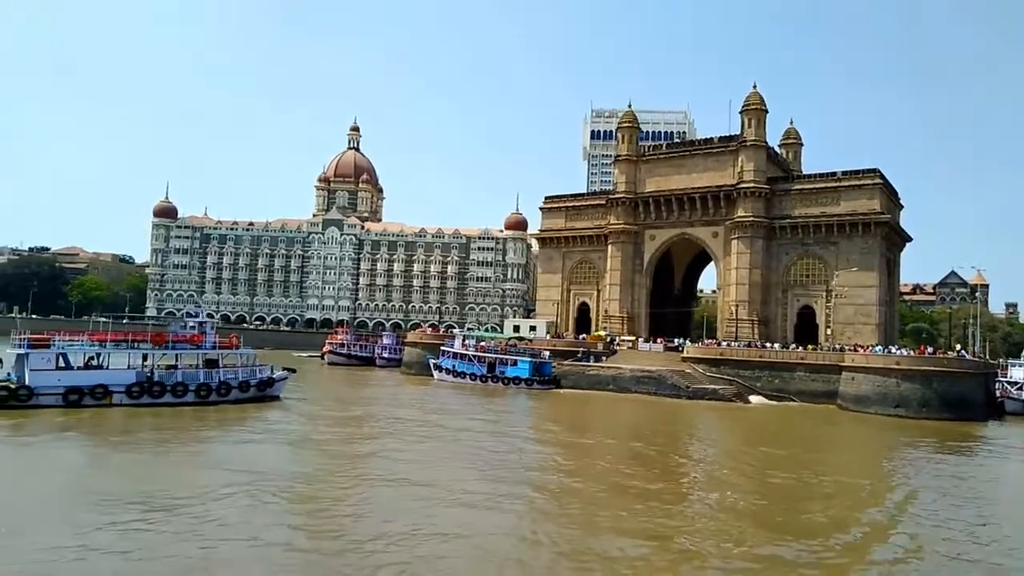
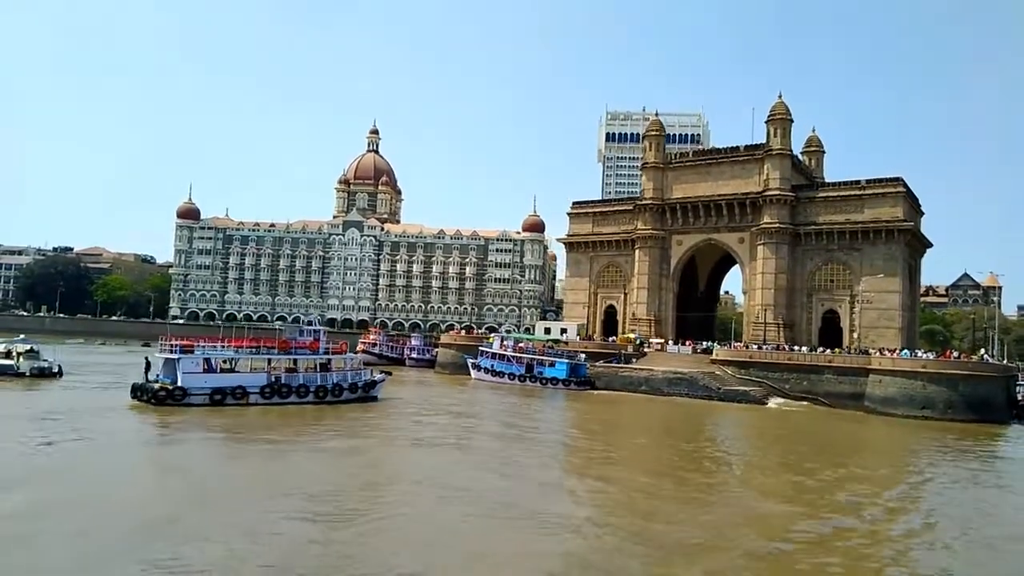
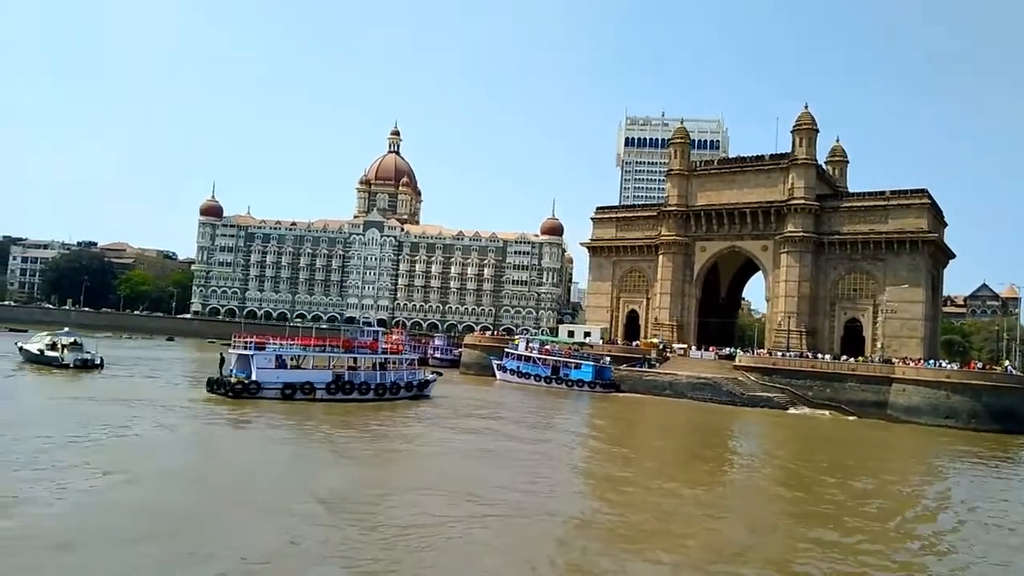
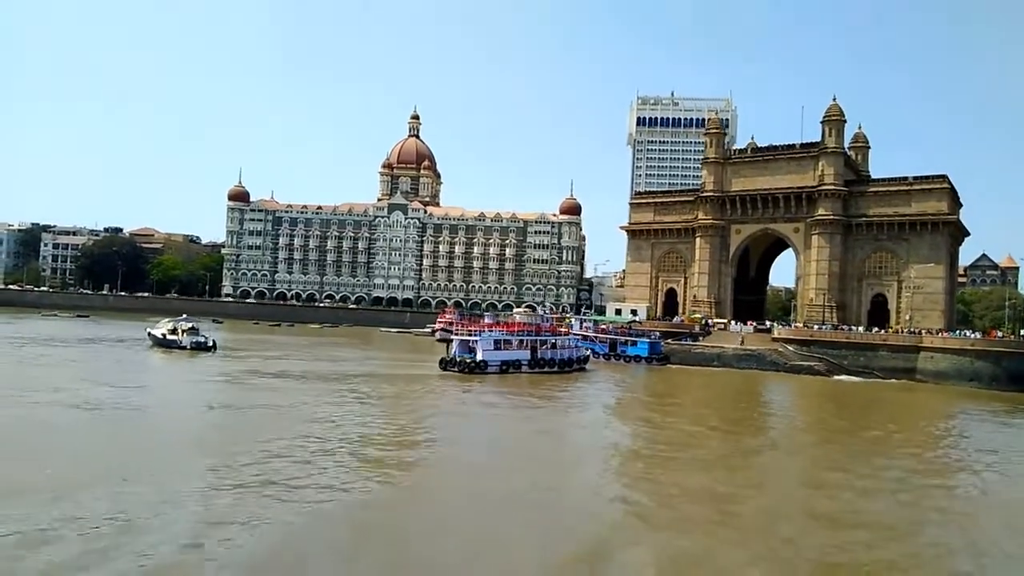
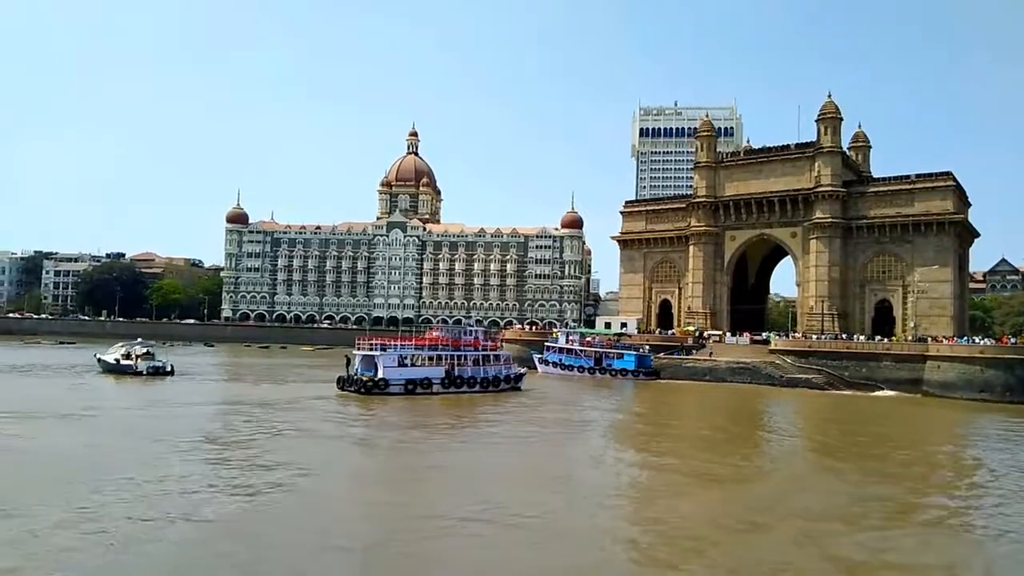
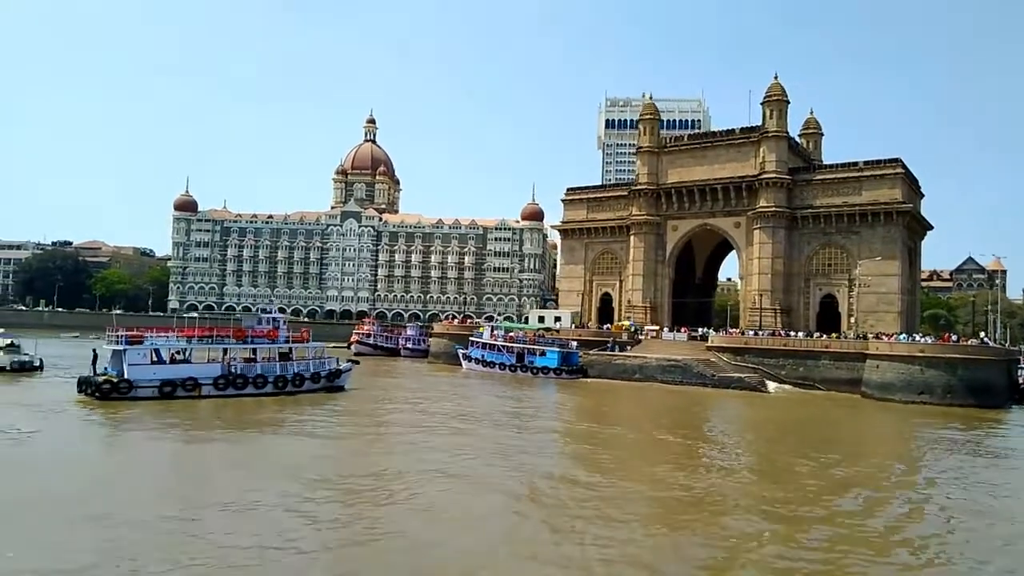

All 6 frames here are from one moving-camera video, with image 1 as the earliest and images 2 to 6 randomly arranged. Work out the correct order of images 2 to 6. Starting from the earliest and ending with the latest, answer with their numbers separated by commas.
6, 2, 3, 5, 4
